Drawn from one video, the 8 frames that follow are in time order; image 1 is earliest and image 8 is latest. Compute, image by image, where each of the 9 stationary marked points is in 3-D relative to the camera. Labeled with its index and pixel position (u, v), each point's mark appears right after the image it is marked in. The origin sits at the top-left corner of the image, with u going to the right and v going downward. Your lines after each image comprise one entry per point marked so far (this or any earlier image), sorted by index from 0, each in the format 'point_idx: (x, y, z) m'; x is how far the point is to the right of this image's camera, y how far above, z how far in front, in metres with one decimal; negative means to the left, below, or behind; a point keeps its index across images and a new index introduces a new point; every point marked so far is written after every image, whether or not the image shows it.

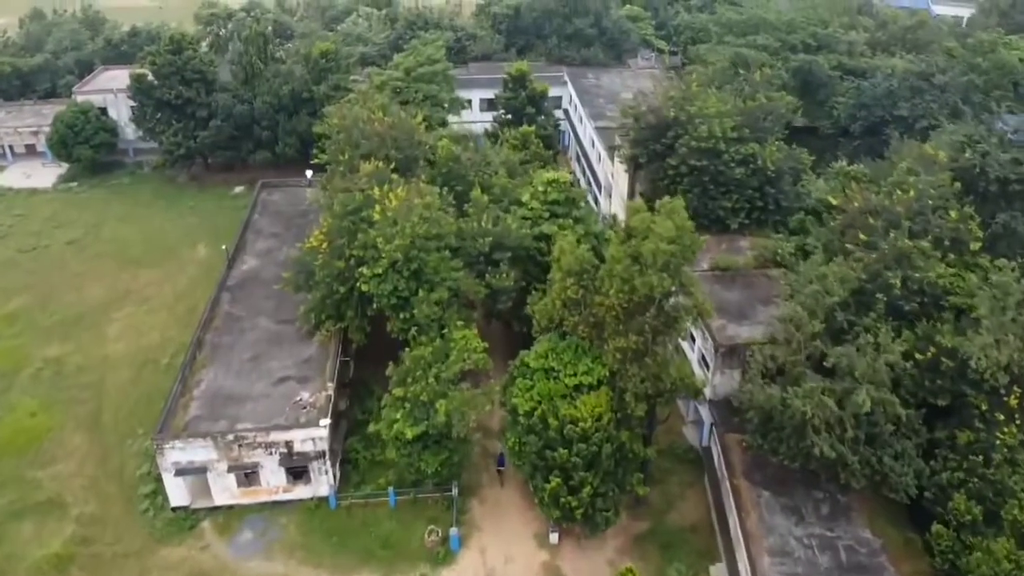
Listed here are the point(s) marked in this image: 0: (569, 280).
0: (+1.0, +0.1, +18.5) m
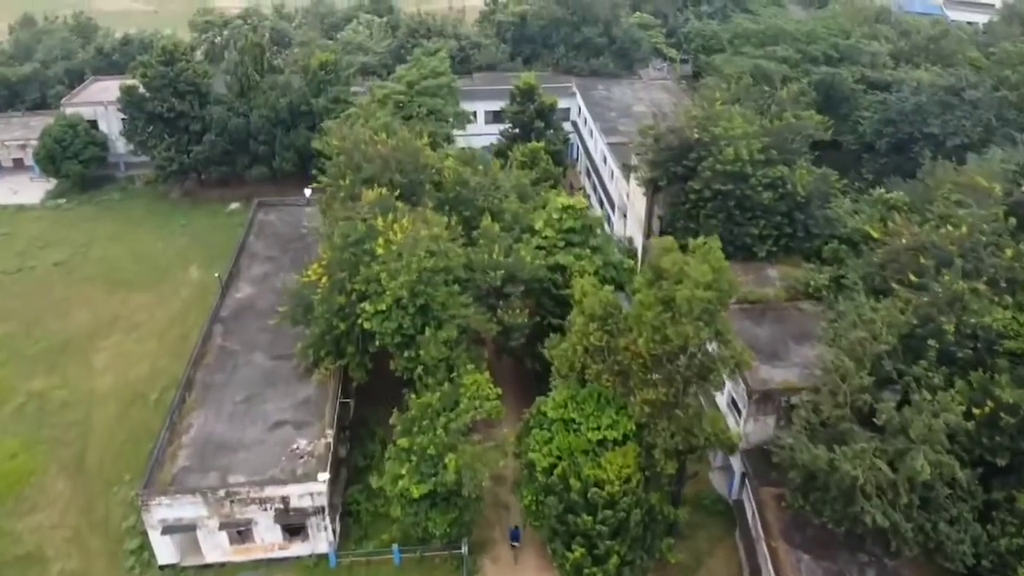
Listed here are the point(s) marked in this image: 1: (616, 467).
0: (+1.2, -0.6, +16.9) m
1: (+1.5, -2.6, +16.2) m
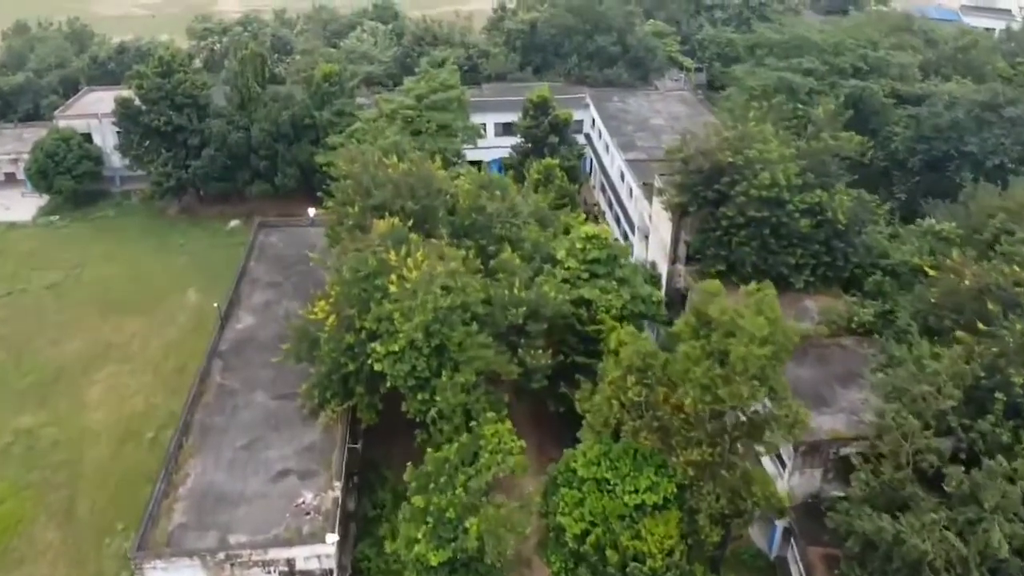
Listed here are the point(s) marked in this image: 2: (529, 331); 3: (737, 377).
0: (+1.6, -1.2, +15.4) m
1: (+1.9, -3.3, +14.6) m
2: (+0.3, -0.8, +19.3) m
3: (+2.8, -1.1, +13.6) m
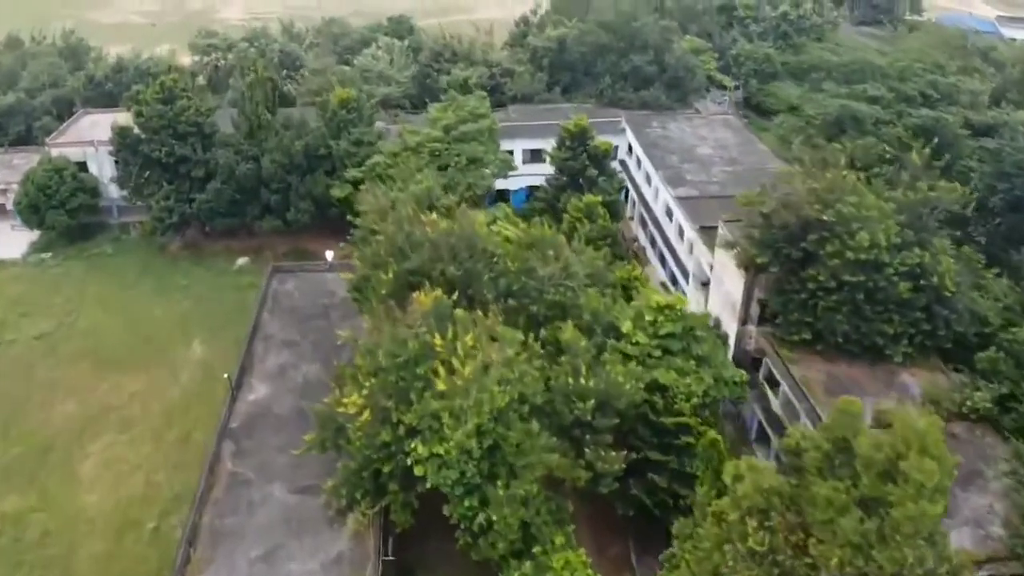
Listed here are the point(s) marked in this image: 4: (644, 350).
0: (+2.6, -2.6, +12.5) m
1: (+2.9, -4.6, +11.8) m
2: (+1.3, -2.1, +16.4) m
3: (+3.8, -2.4, +10.8) m
4: (+2.2, -1.0, +17.6) m
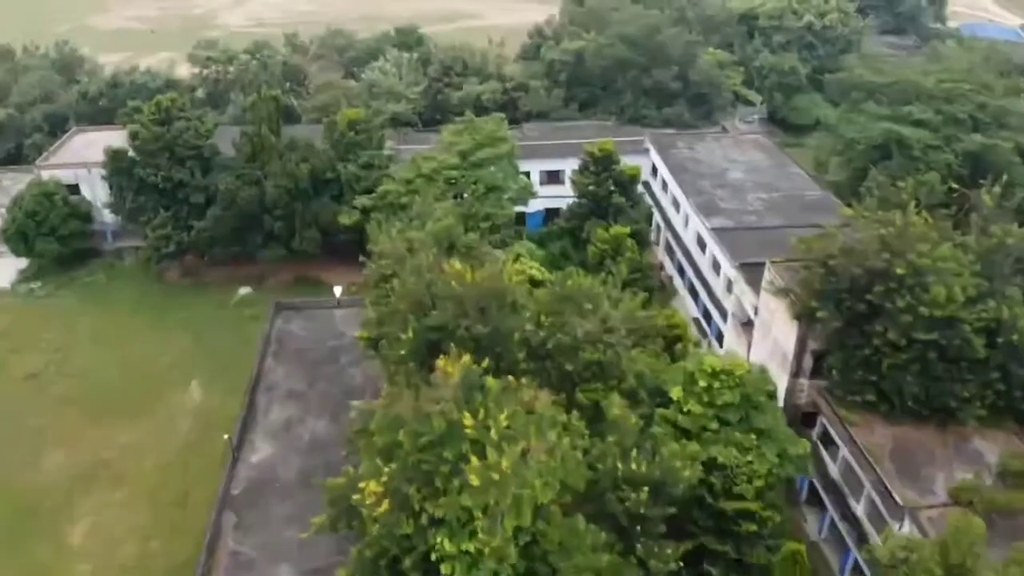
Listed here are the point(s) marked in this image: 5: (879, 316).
0: (+3.1, -3.5, +10.6) m
1: (+3.4, -5.5, +9.9) m
2: (+1.8, -3.0, +14.5) m
3: (+4.3, -3.4, +8.8) m
4: (+2.7, -1.9, +15.7) m
5: (+5.9, -0.5, +17.5) m
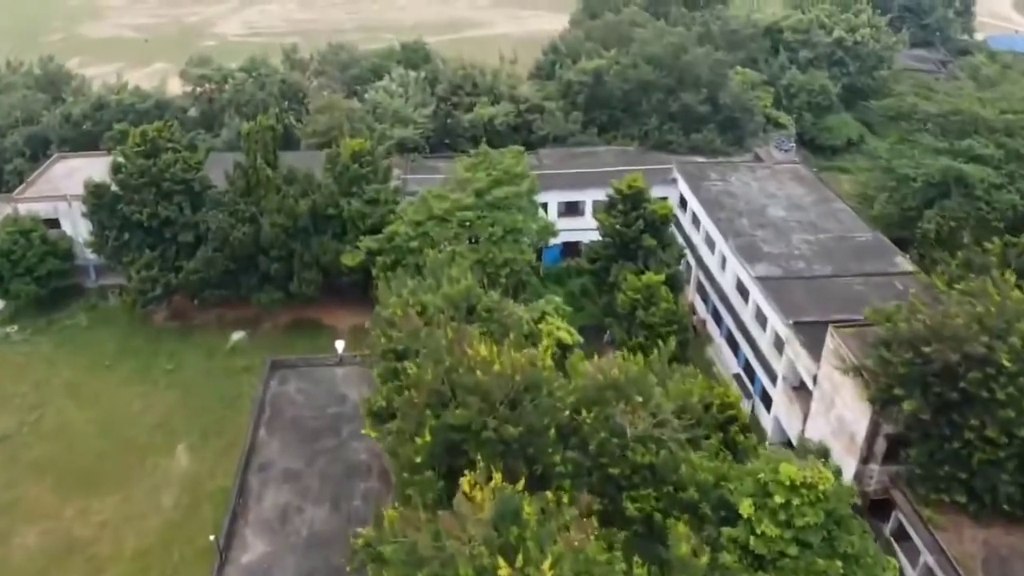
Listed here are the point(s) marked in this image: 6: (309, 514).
0: (+3.6, -4.6, +8.0) m
1: (+3.9, -6.7, +7.3) m
2: (+2.2, -4.1, +12.0) m
3: (+4.7, -4.5, +6.3) m
4: (+3.1, -3.1, +13.1) m
5: (+6.3, -1.6, +15.0) m
6: (-3.3, -3.7, +18.1) m
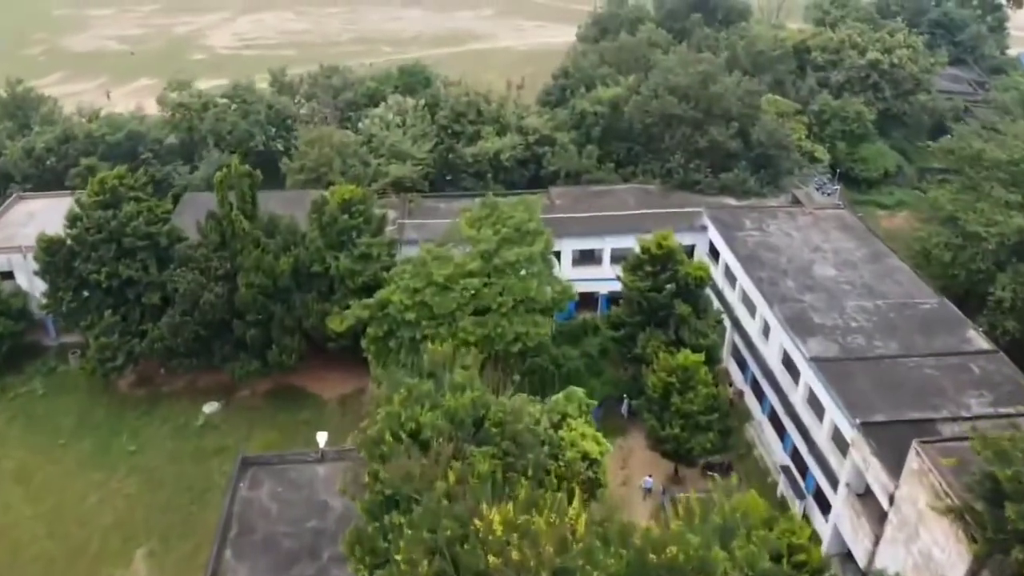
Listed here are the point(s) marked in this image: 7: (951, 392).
0: (+3.8, -6.1, +4.7) m
1: (+4.1, -8.2, +4.0) m
2: (+2.5, -5.6, +8.6) m
3: (+4.9, -6.0, +3.0) m
4: (+3.3, -4.6, +9.8) m
5: (+6.6, -3.1, +11.7) m
6: (-3.1, -5.2, +14.7) m
7: (+7.6, -1.8, +18.9) m
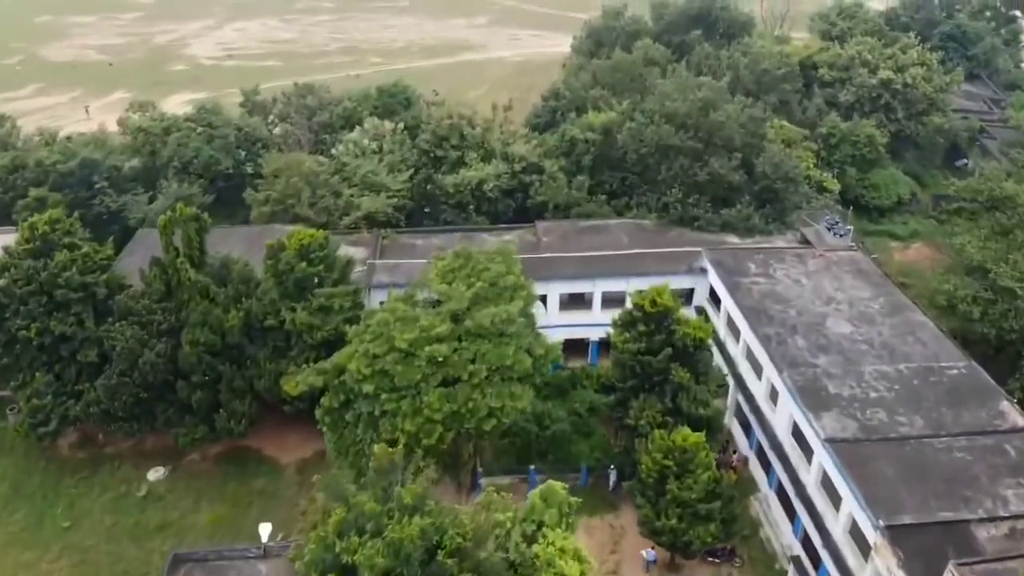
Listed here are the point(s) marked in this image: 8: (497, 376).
0: (+3.3, -7.2, +2.3) m
1: (+3.6, -9.3, +1.5) m
2: (+2.0, -6.7, +6.2) m
3: (+4.5, -7.1, +0.5) m
4: (+2.9, -5.7, +7.3) m
5: (+6.1, -4.2, +9.2) m
6: (-3.6, -6.3, +12.3) m
7: (+7.1, -2.9, +16.4) m
8: (-0.2, -1.6, +17.9) m
